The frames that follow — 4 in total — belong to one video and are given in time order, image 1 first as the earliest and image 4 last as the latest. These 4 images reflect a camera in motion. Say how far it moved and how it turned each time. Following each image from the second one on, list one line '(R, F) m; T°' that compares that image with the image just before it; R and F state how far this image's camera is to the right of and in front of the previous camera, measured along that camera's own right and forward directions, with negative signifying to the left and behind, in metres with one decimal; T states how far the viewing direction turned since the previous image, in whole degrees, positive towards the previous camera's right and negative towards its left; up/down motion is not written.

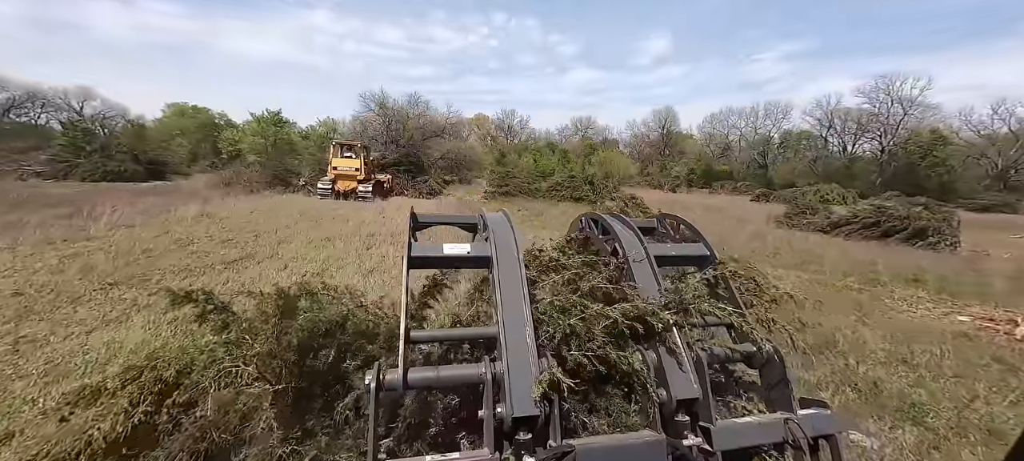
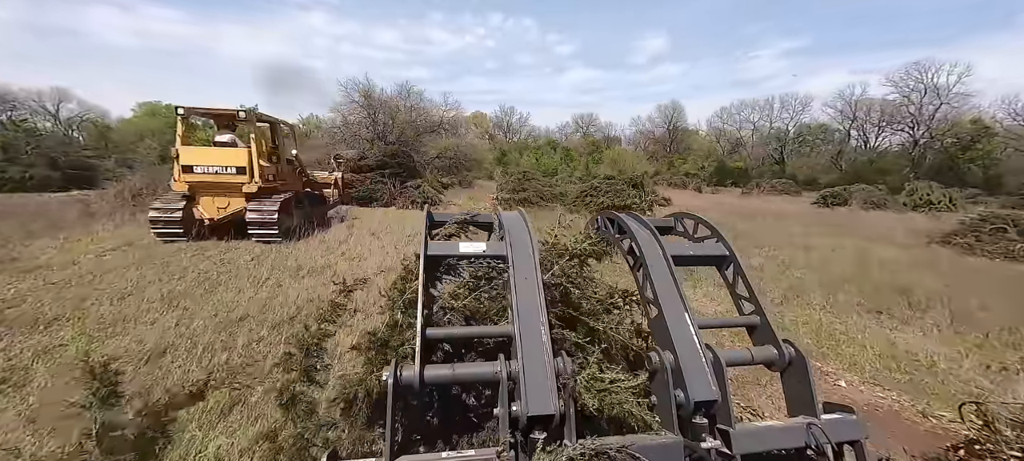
(-0.5, +2.6) m; 0°
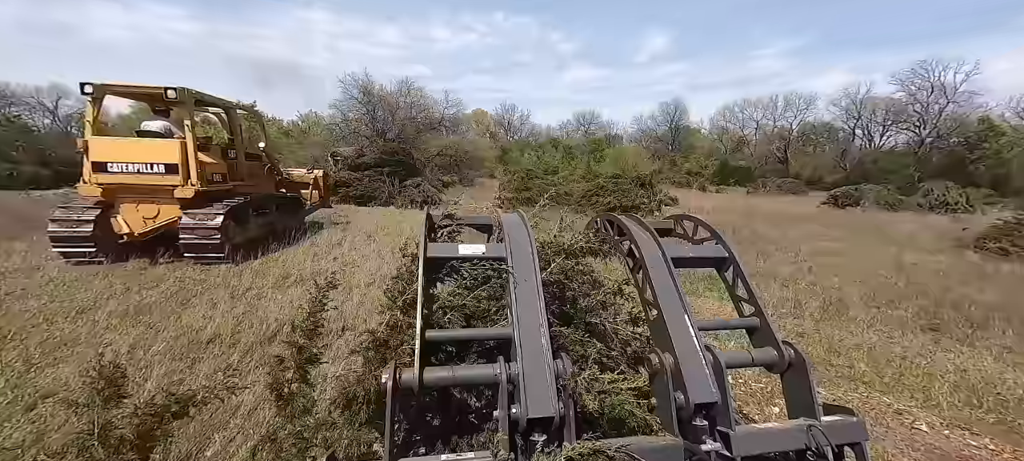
(-0.1, +0.3) m; 0°
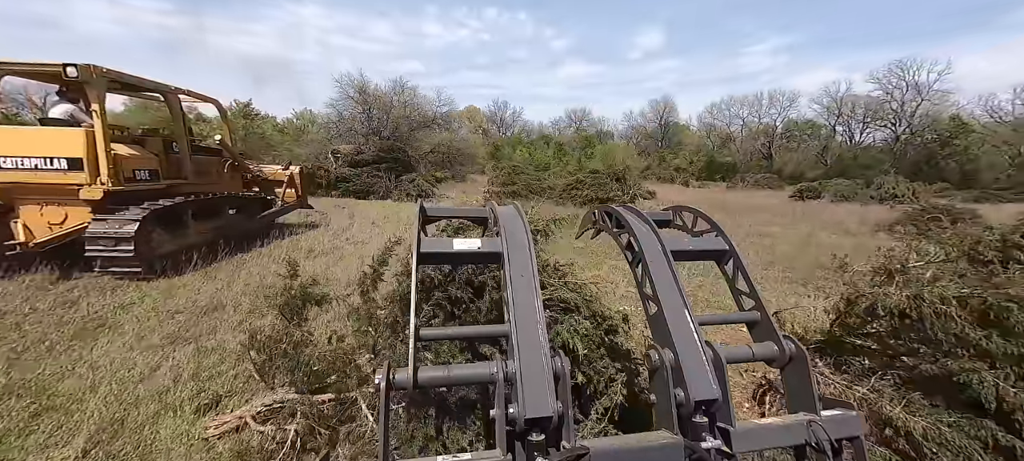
(+0.1, -0.8) m; +1°
